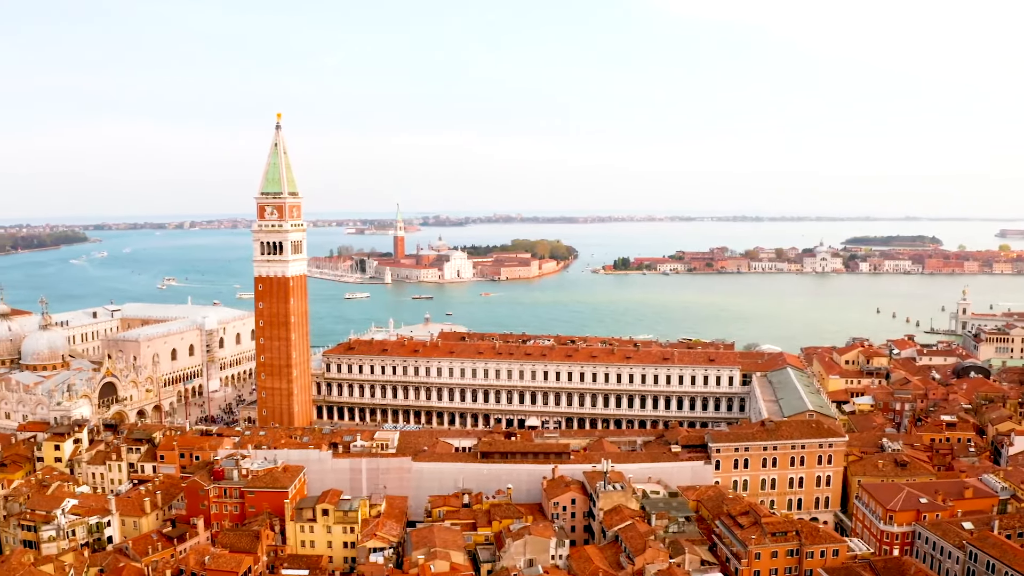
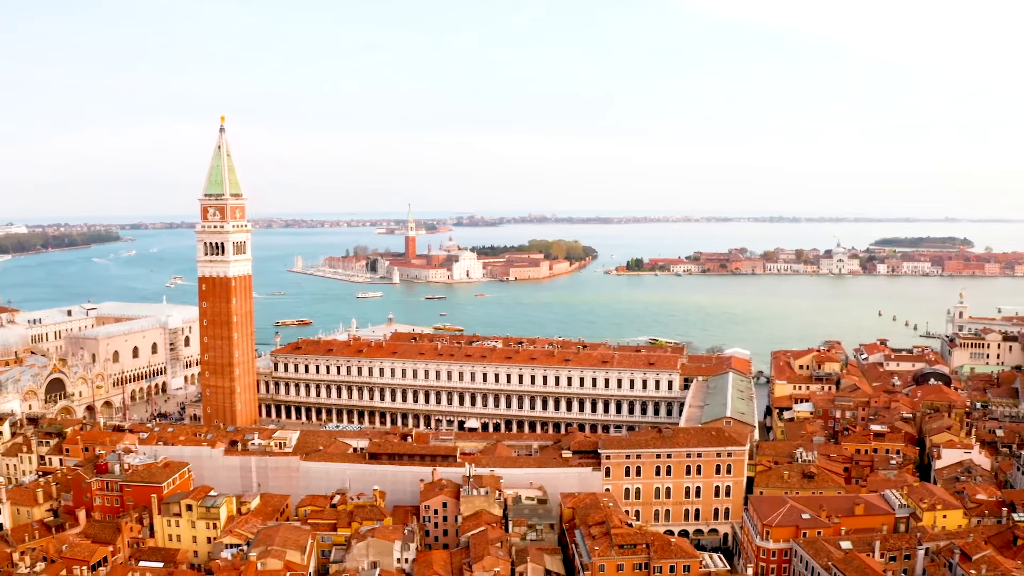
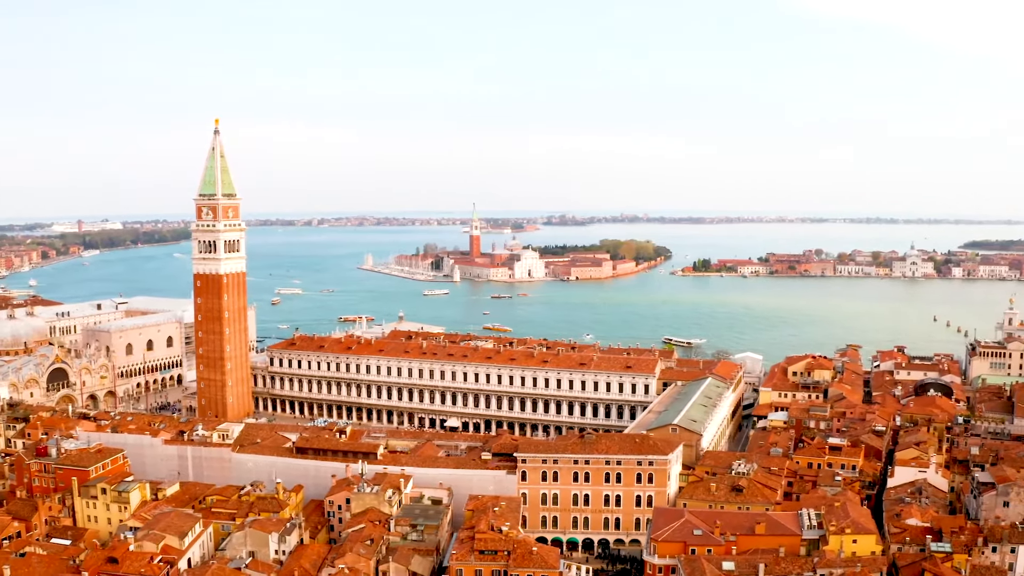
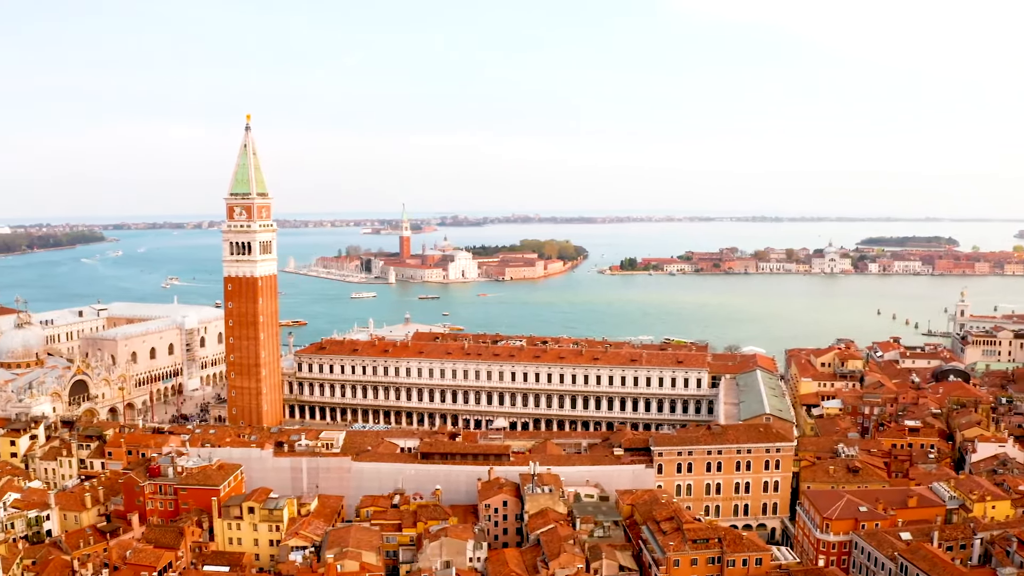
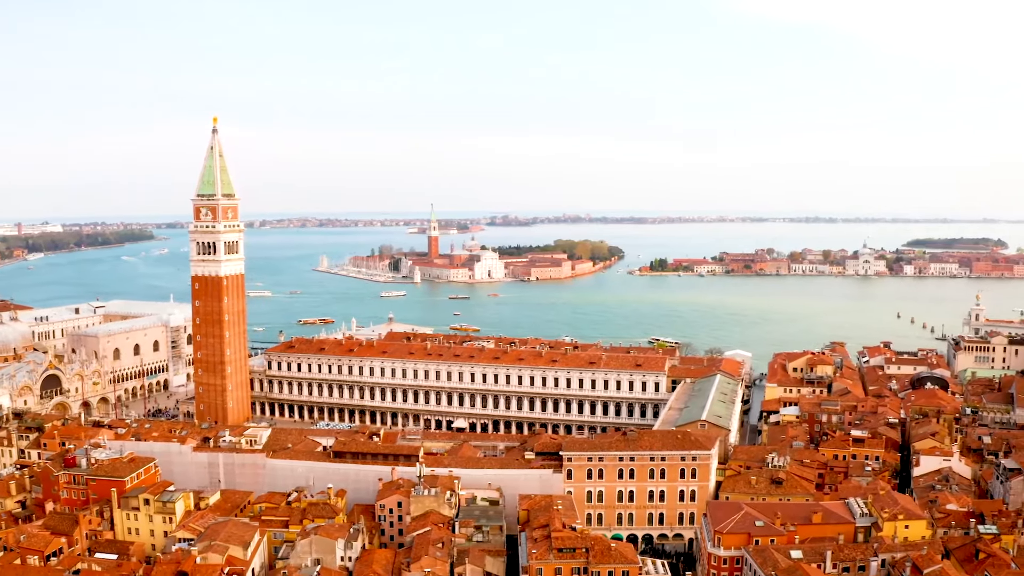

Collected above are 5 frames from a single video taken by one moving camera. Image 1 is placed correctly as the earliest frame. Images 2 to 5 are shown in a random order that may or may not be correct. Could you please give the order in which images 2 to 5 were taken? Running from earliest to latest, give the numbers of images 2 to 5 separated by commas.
4, 2, 5, 3
